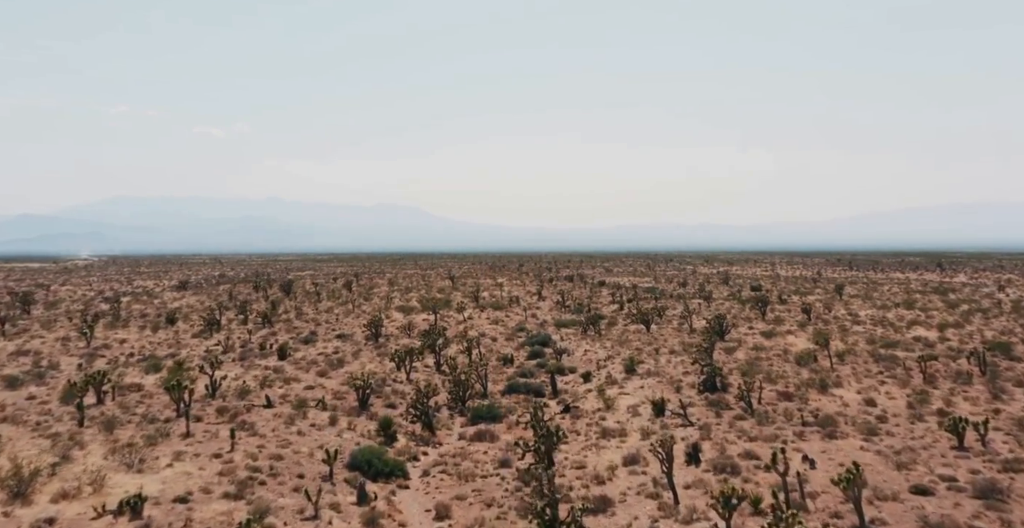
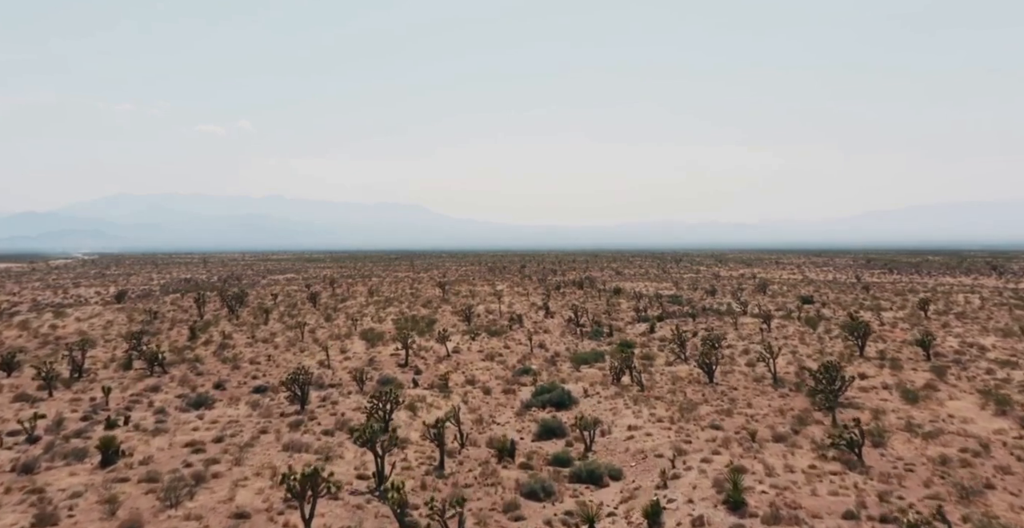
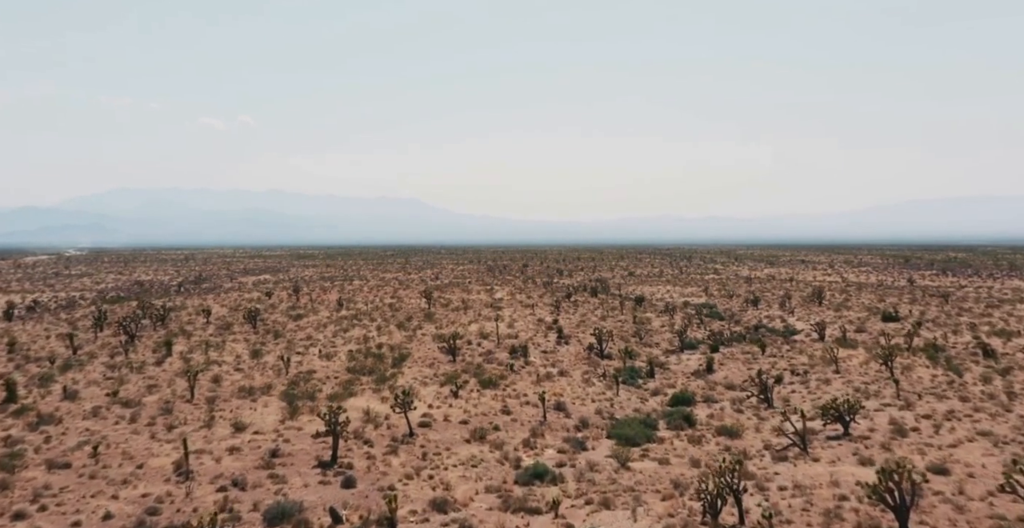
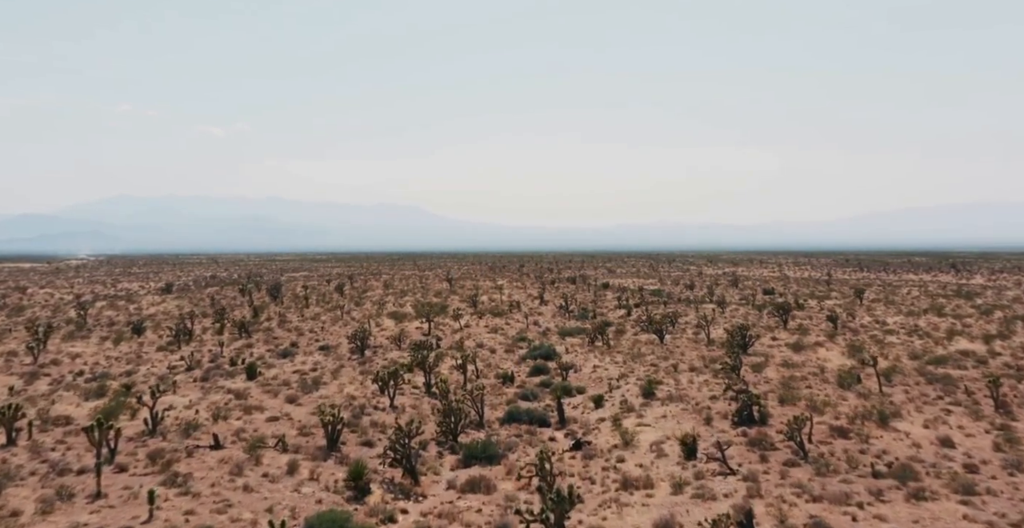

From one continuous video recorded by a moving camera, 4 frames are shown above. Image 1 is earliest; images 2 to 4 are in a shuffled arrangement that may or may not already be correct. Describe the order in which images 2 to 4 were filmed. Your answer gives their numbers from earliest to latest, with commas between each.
4, 2, 3
